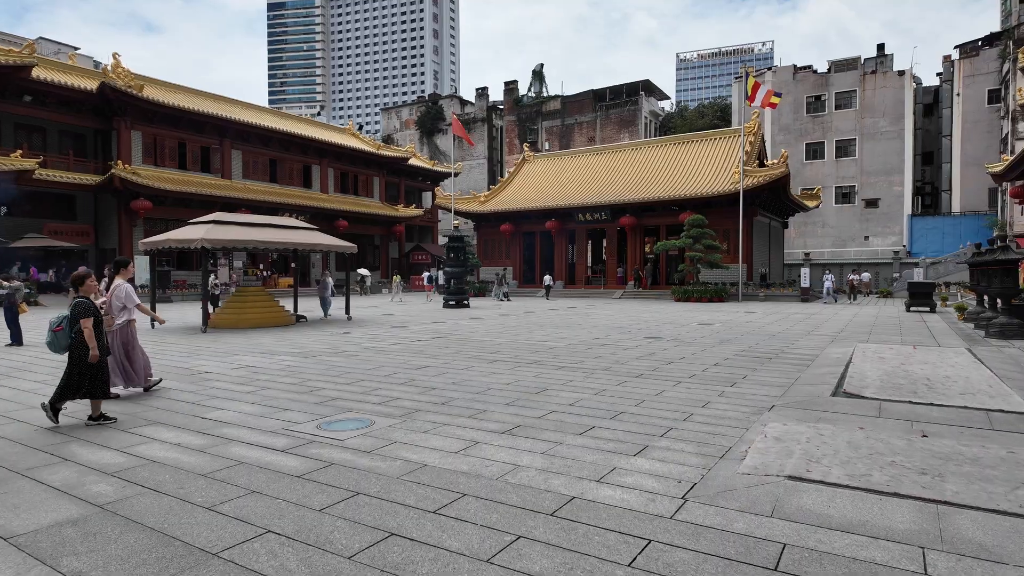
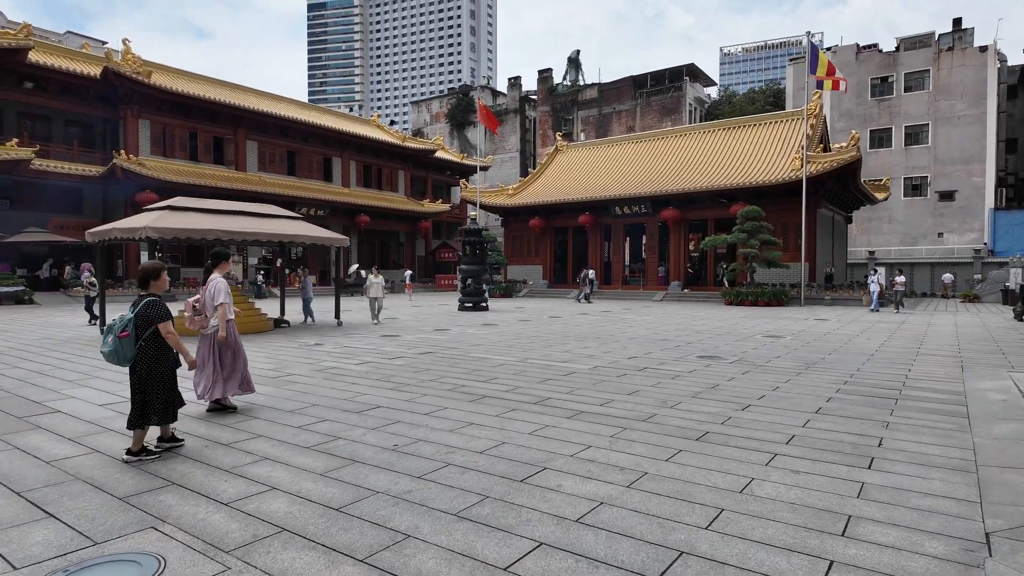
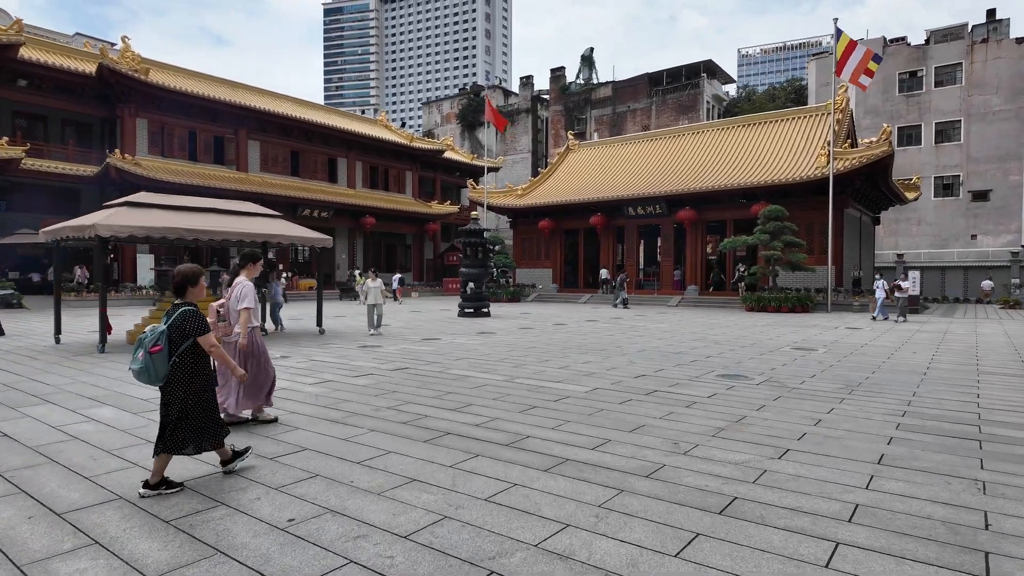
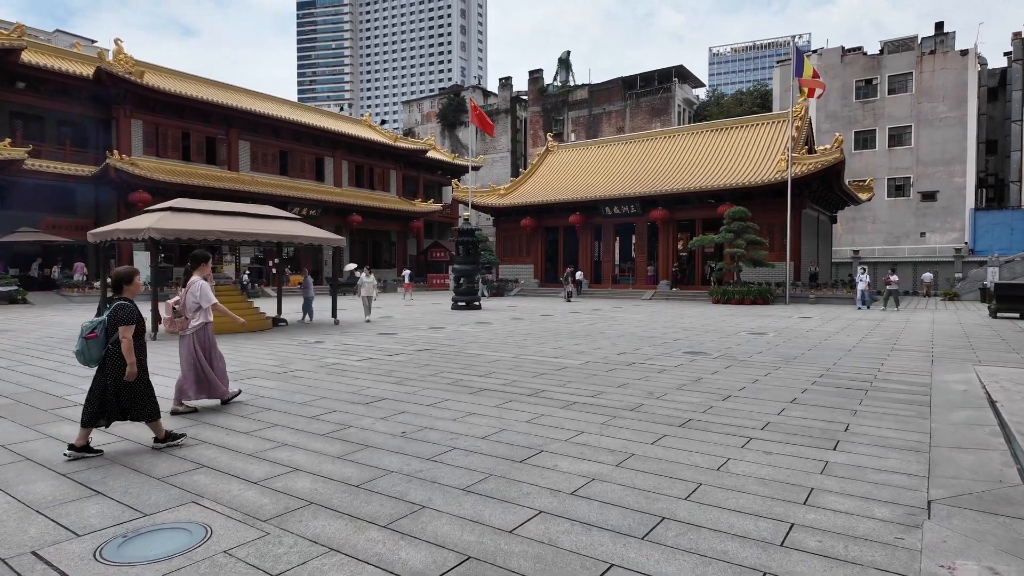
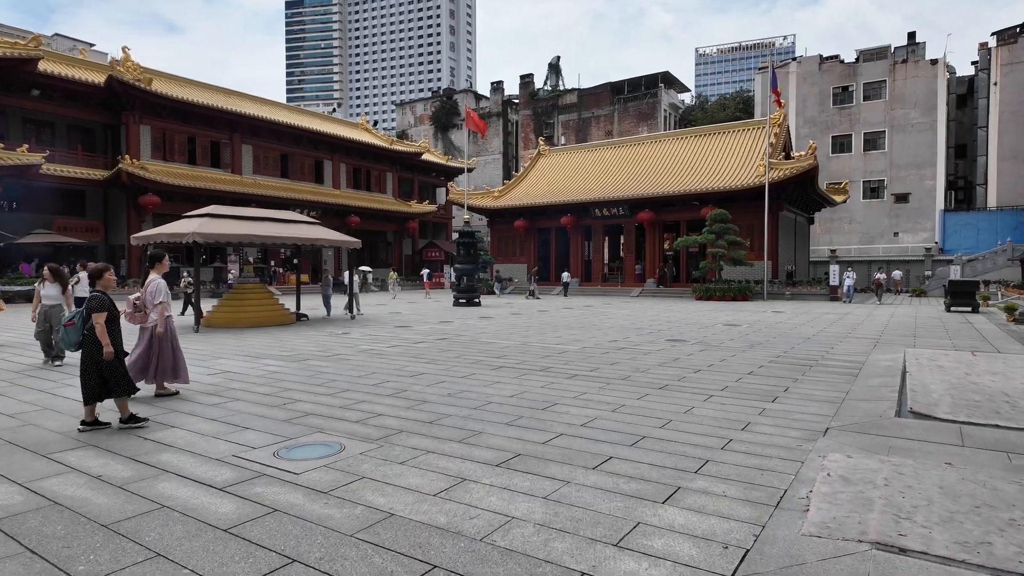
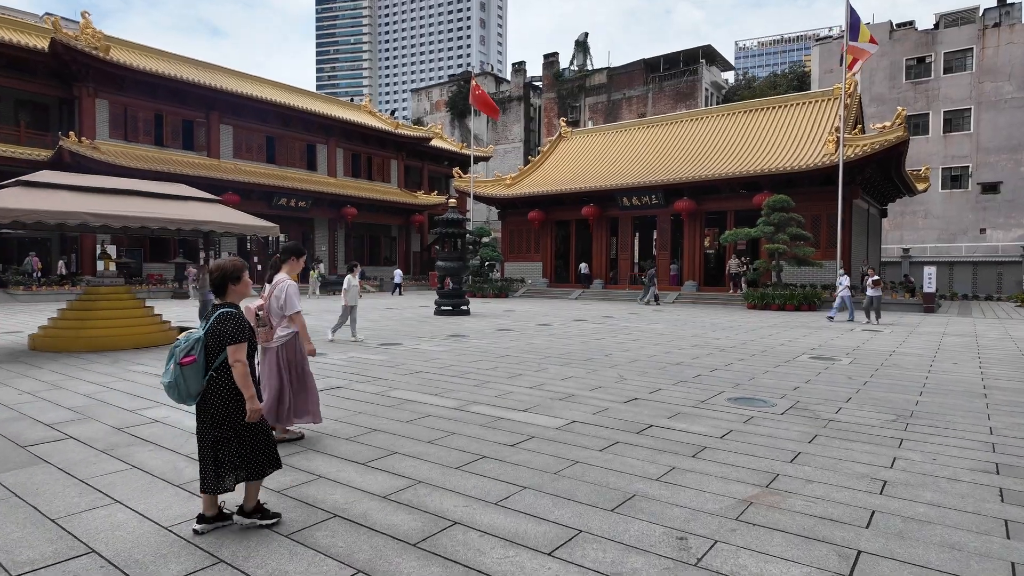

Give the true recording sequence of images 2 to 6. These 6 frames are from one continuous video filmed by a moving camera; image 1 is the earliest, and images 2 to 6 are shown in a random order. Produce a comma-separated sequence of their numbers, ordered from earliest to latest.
5, 4, 2, 3, 6
